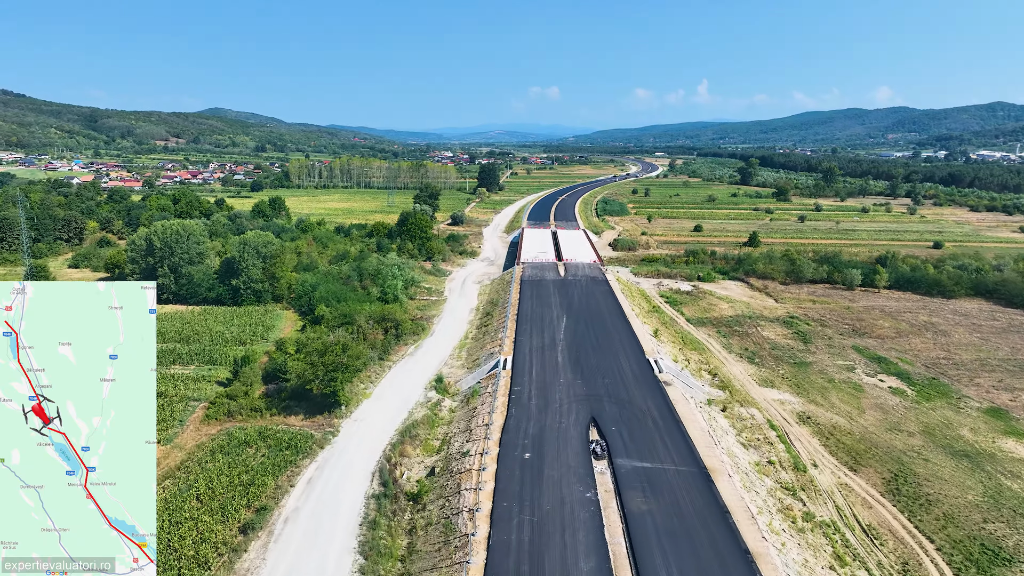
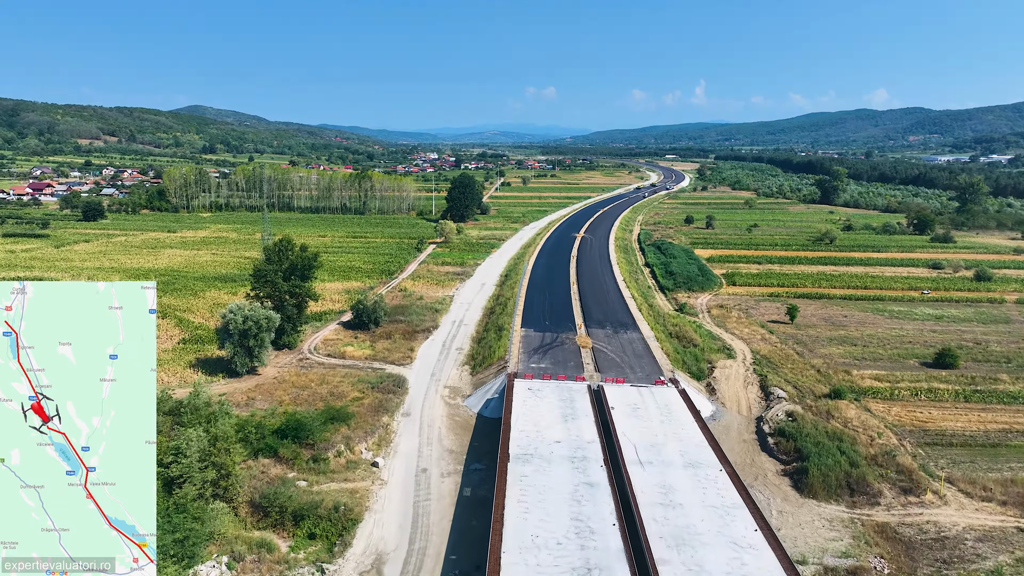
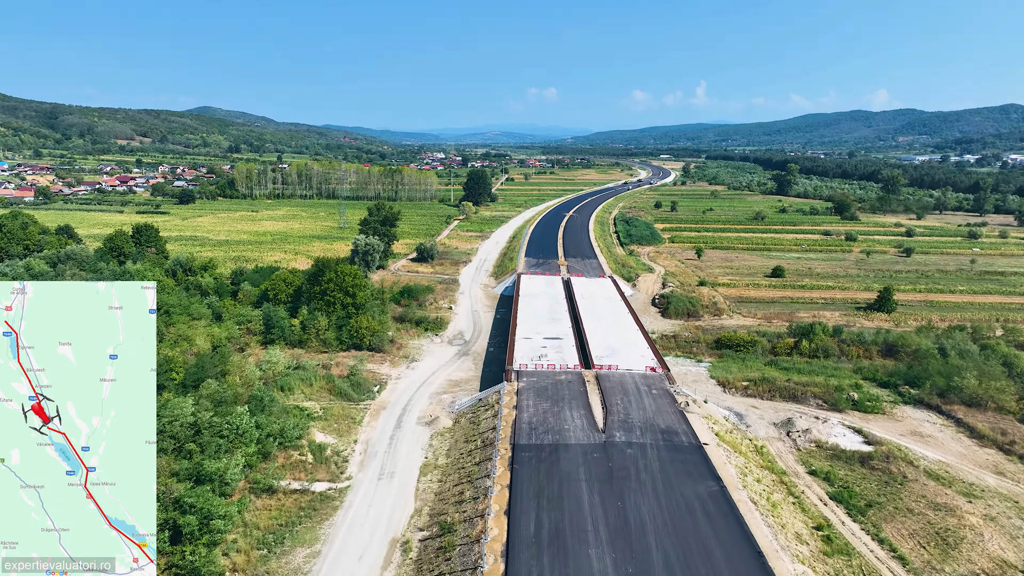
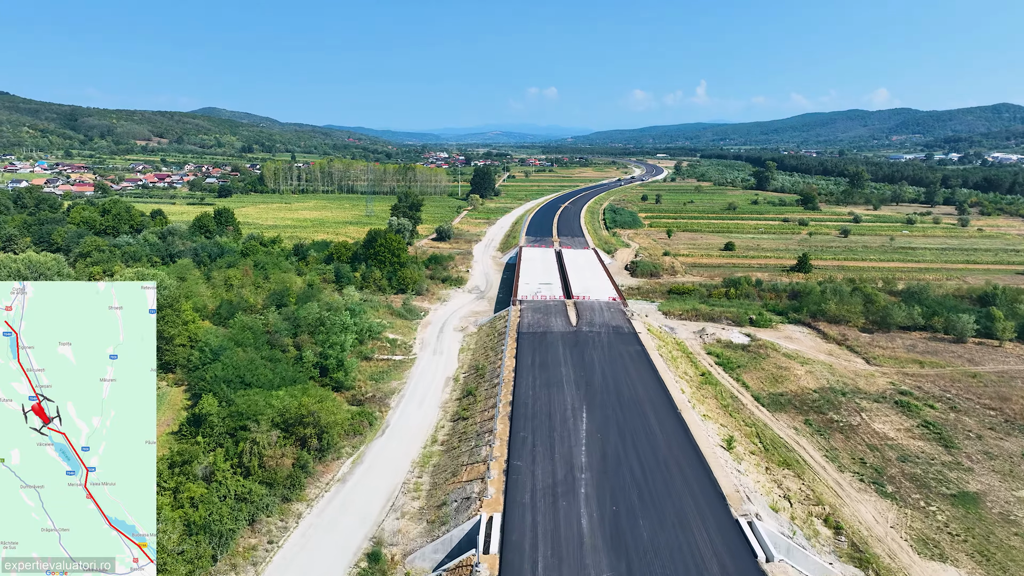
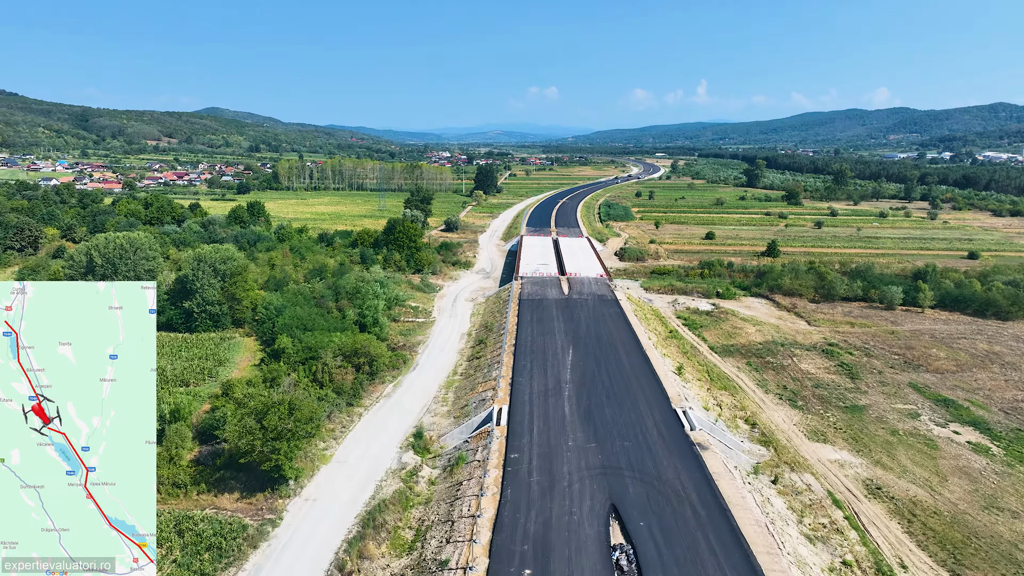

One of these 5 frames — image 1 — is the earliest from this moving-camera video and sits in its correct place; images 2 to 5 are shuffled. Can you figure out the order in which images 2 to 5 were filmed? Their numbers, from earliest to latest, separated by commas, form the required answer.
5, 4, 3, 2
